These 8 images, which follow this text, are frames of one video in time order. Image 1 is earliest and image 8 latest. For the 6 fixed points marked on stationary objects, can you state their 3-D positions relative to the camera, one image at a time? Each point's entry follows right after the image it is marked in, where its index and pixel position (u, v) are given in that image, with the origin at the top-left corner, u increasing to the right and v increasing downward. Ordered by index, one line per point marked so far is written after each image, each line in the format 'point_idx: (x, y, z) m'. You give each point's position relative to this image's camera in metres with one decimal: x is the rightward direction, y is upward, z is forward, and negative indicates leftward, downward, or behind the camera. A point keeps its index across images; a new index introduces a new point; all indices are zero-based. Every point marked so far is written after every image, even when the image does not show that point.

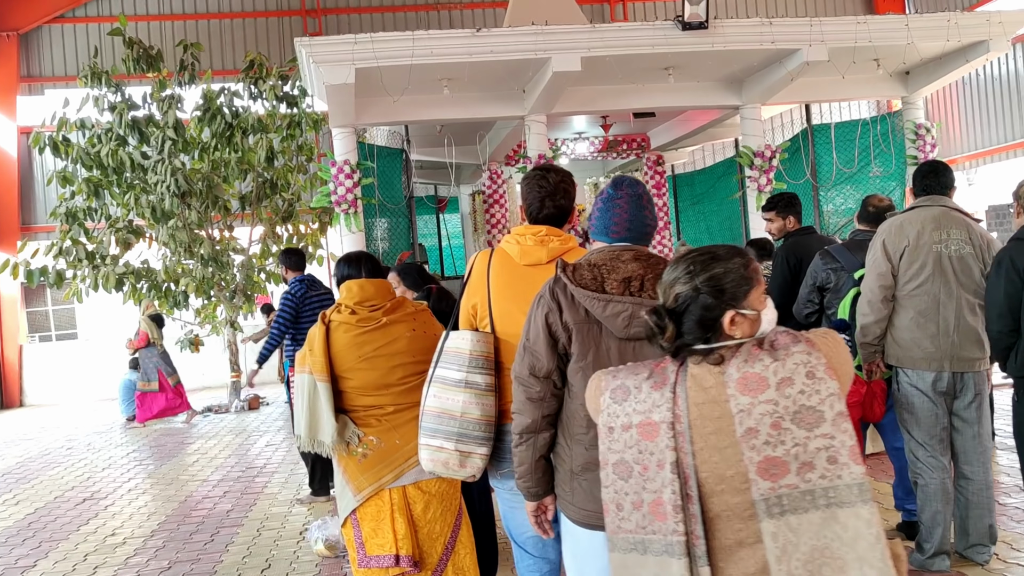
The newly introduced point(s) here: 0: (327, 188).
0: (-1.3, +0.7, +6.6) m
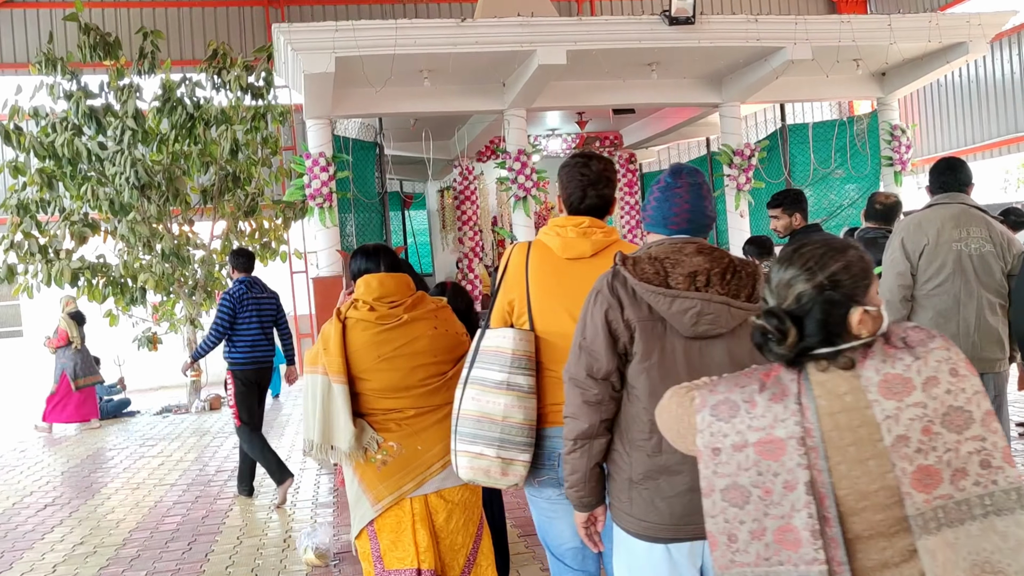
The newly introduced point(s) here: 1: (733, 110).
0: (-1.4, +0.7, +6.3) m
1: (+1.7, +1.4, +7.3) m
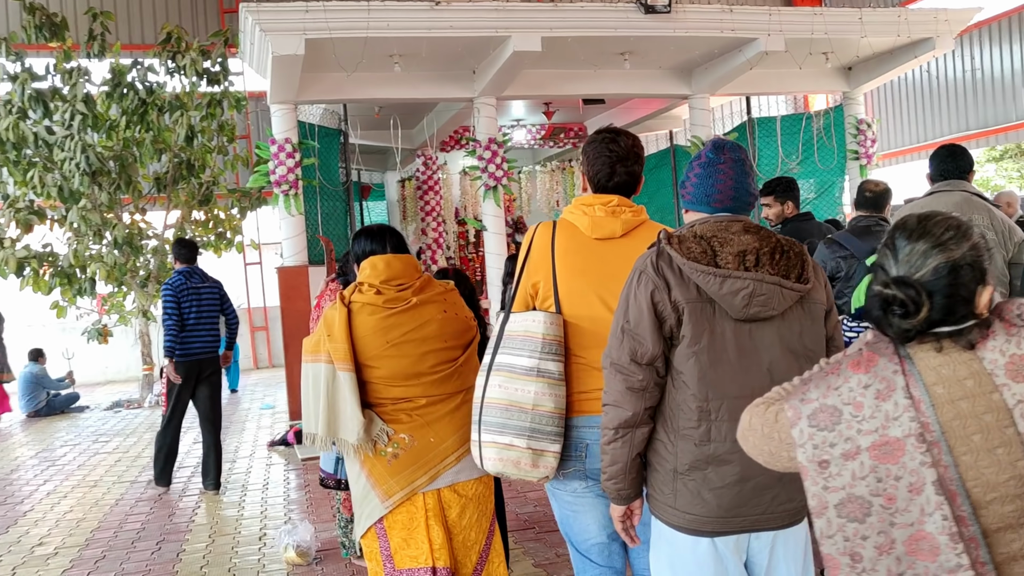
0: (-1.6, +0.8, +6.1) m
1: (+1.5, +1.4, +7.2) m
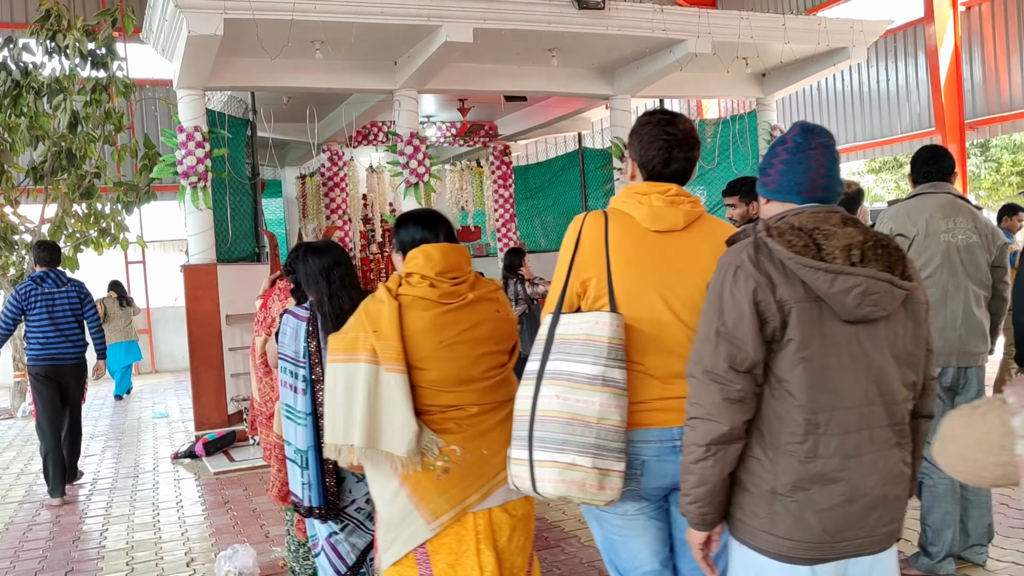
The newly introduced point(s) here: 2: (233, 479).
0: (-2.1, +0.8, +5.7) m
1: (+0.9, +1.4, +7.2) m
2: (-1.5, -1.0, +5.0) m
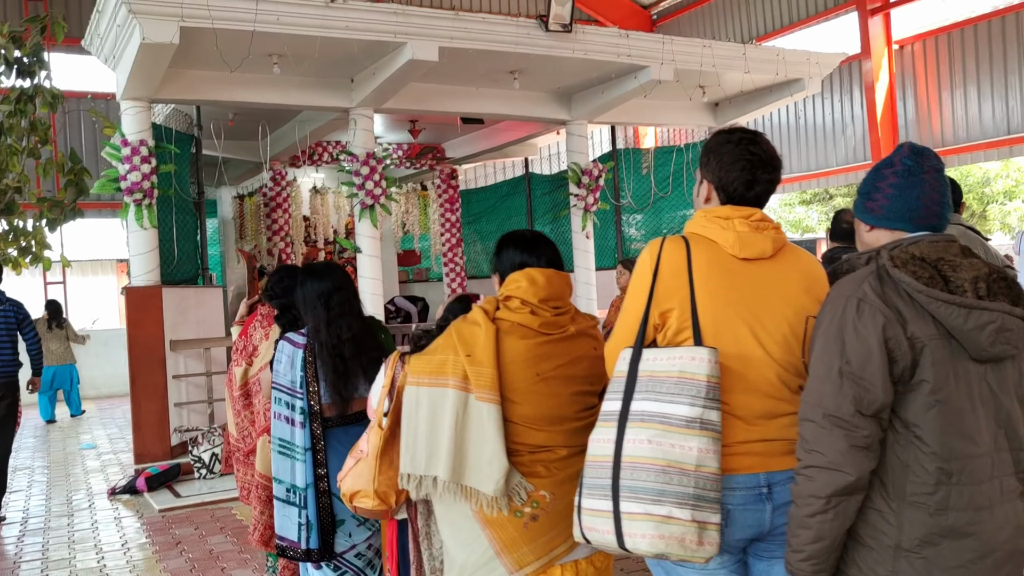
0: (-2.3, +0.7, +5.3) m
1: (+0.5, +1.2, +7.1) m
2: (-1.7, -1.1, +4.7) m
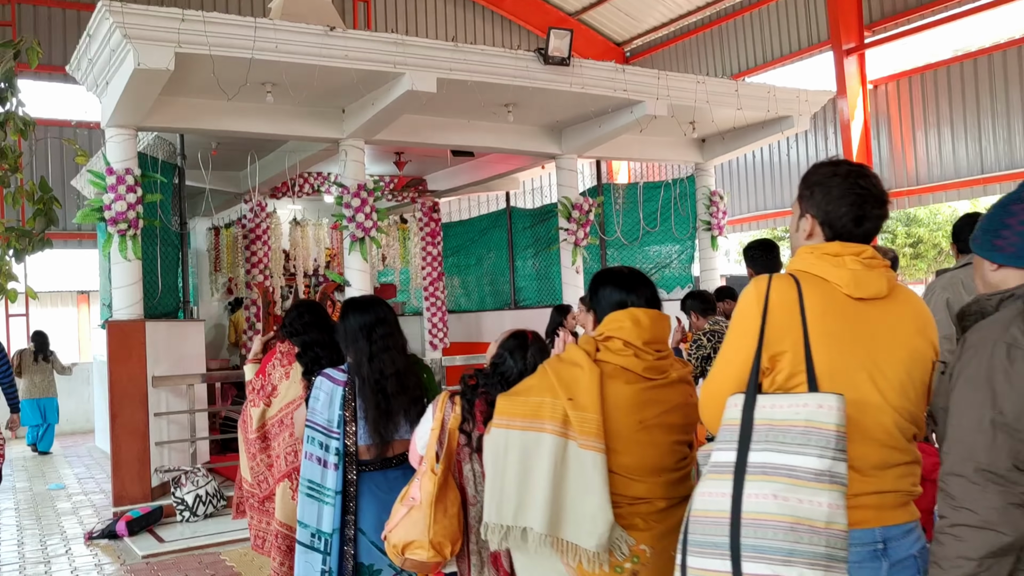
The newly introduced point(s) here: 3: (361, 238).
0: (-2.3, +0.5, +5.1) m
1: (+0.4, +0.9, +7.0) m
2: (-1.6, -1.3, +4.4) m
3: (-1.0, +0.3, +6.0) m
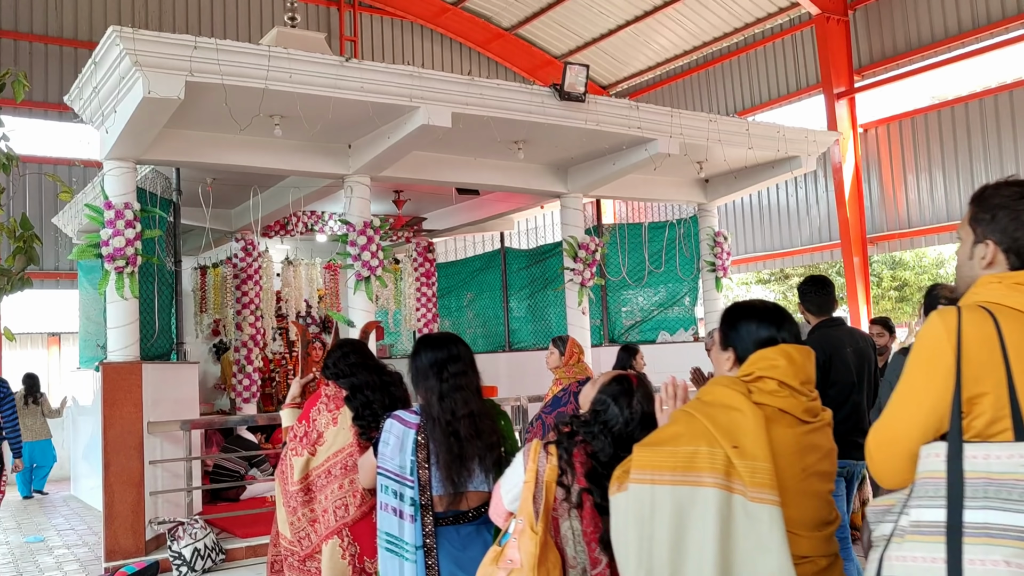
0: (-2.2, +0.3, +4.9) m
1: (+0.5, +0.6, +6.9) m
2: (-1.5, -1.5, +4.1) m
3: (-0.9, +0.1, +5.8) m
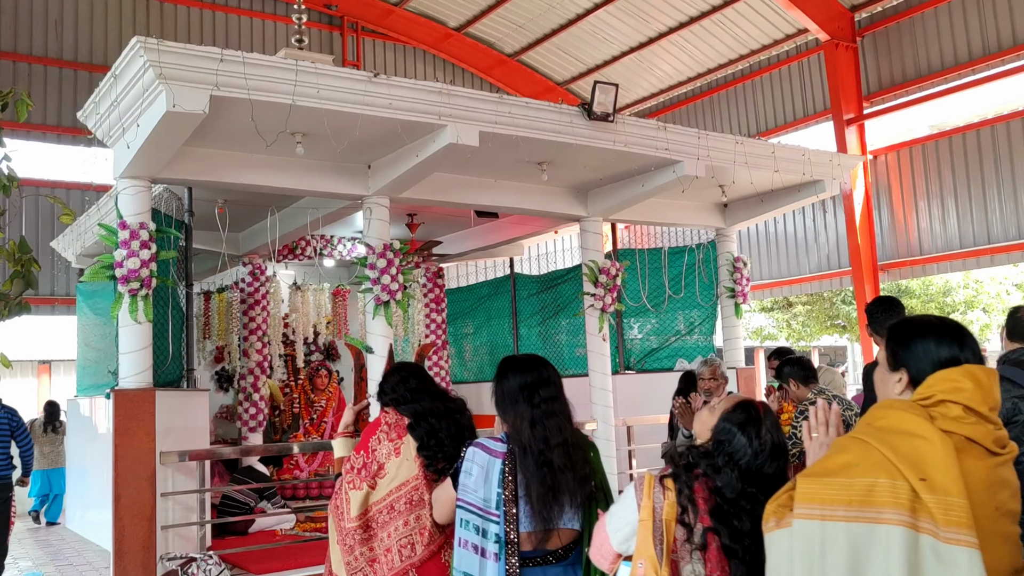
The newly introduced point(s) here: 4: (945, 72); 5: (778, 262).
0: (-2.0, +0.2, +4.7) m
1: (+0.6, +0.5, +6.7) m
2: (-1.4, -1.6, +3.9) m
3: (-0.8, -0.1, +5.6) m
4: (+4.7, +2.3, +10.0) m
5: (+3.4, +0.3, +11.8) m
